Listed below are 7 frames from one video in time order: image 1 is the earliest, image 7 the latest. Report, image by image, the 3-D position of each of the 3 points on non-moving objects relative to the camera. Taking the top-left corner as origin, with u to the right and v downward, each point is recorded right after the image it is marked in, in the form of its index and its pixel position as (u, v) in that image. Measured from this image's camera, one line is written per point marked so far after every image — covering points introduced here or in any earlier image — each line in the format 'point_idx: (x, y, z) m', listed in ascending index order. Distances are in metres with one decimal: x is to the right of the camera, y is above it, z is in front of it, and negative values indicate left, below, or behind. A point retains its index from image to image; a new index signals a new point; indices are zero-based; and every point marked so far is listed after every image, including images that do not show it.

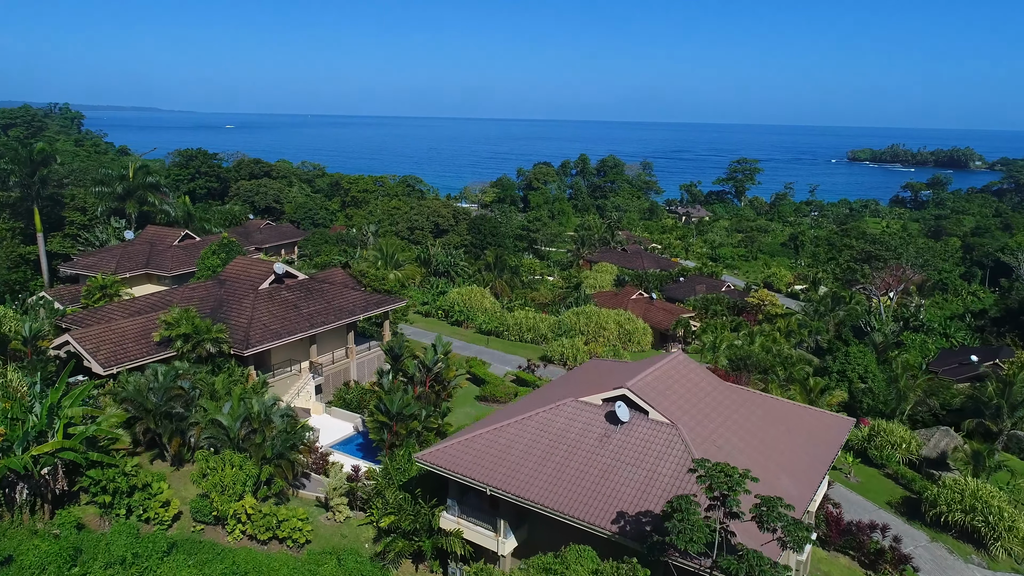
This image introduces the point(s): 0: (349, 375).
0: (-3.8, -2.0, +17.2) m
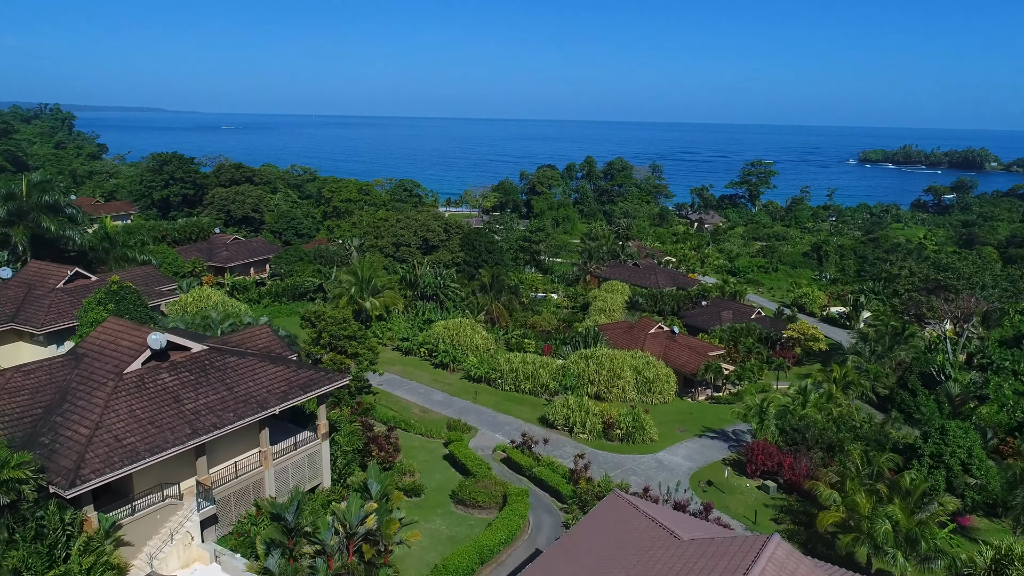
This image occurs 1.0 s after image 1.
0: (-4.1, -3.3, +12.0) m
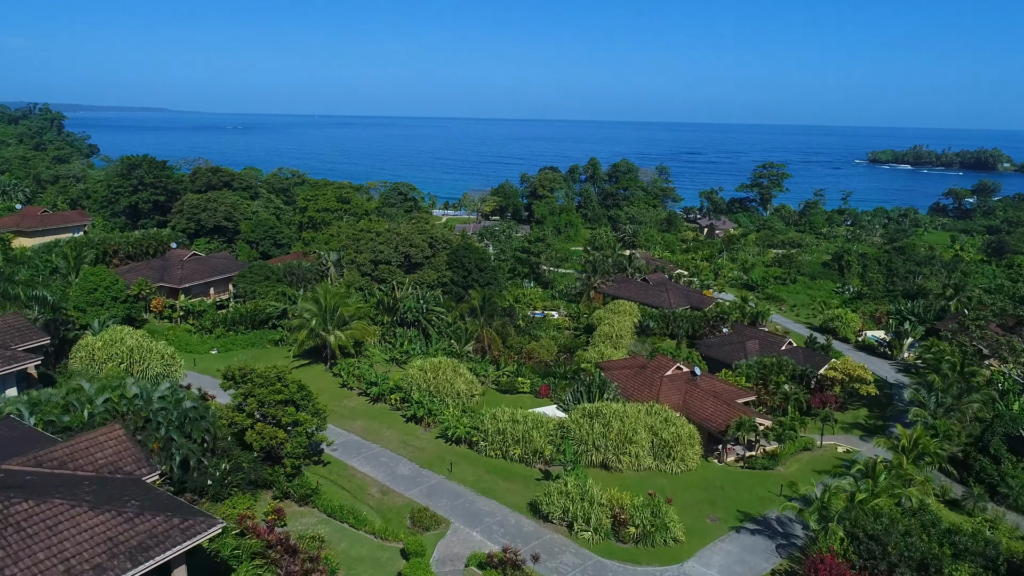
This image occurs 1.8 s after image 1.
0: (-4.5, -4.4, +7.4) m
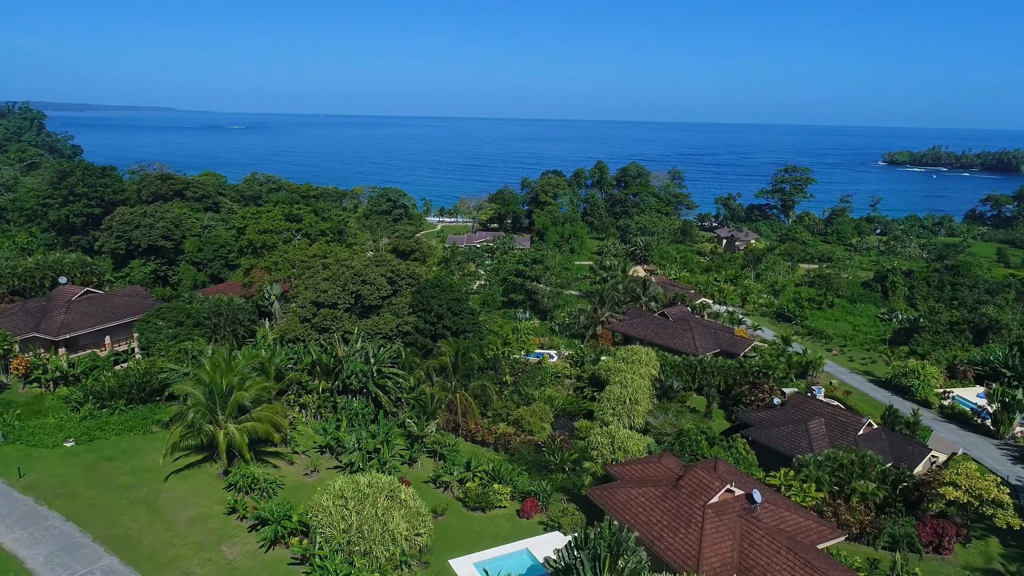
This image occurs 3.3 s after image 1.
0: (-5.4, -6.2, -0.6) m
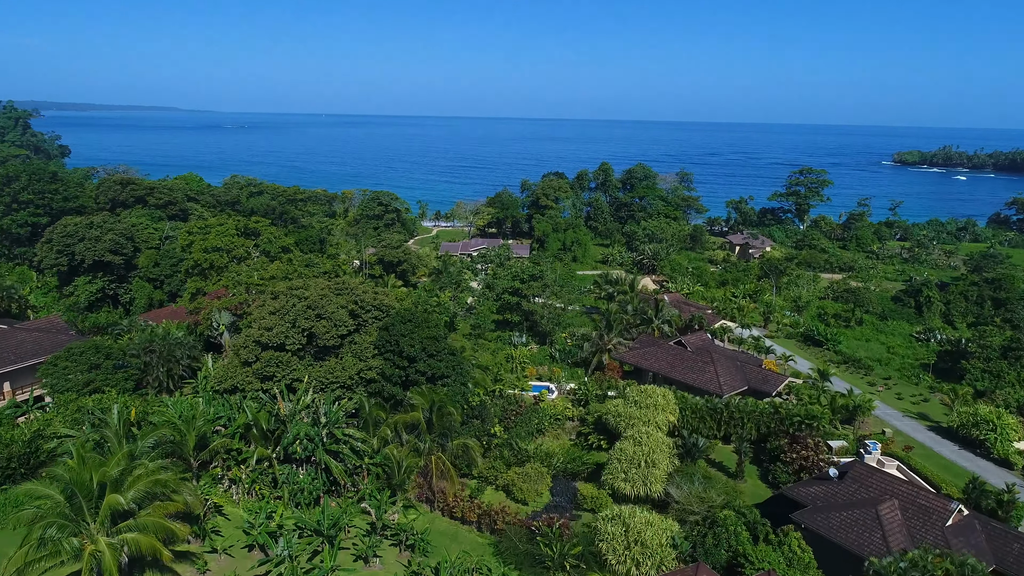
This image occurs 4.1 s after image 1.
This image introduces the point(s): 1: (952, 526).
0: (-5.8, -7.2, -5.6) m
1: (+10.0, -5.4, +17.0) m
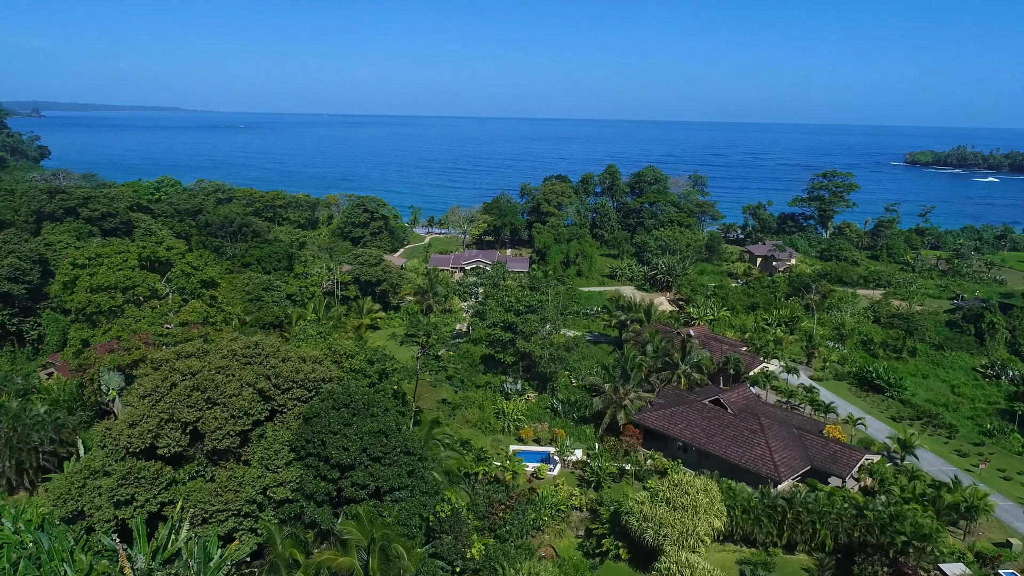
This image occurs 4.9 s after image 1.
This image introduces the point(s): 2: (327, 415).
0: (-6.3, -8.7, -12.7) m
1: (+9.6, -6.9, +9.9) m
2: (-3.8, -2.6, +15.6) m
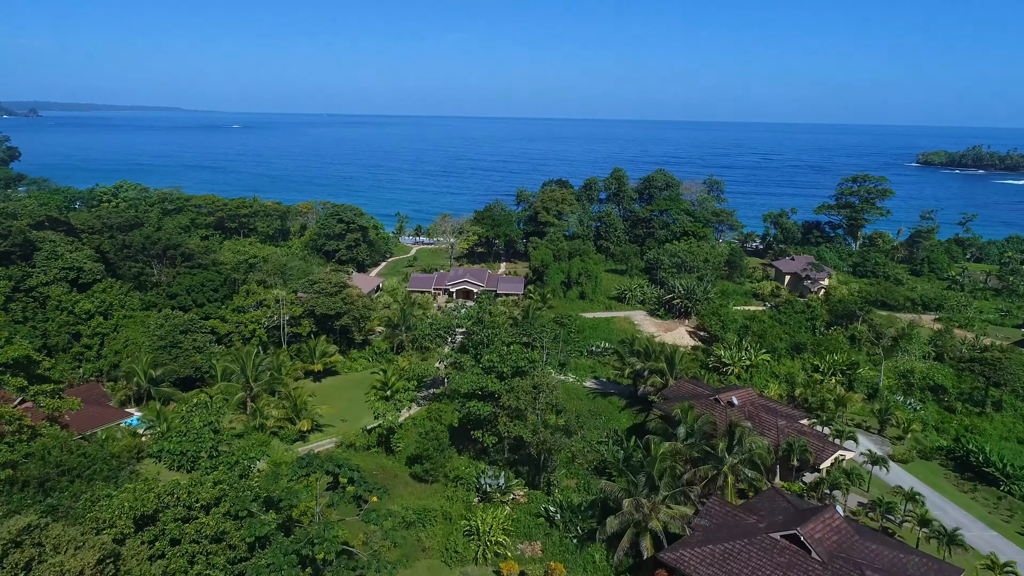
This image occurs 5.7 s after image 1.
0: (-6.9, -10.5, -21.1) m
1: (+9.0, -8.6, +1.5) m
2: (-4.5, -4.4, +7.2) m
